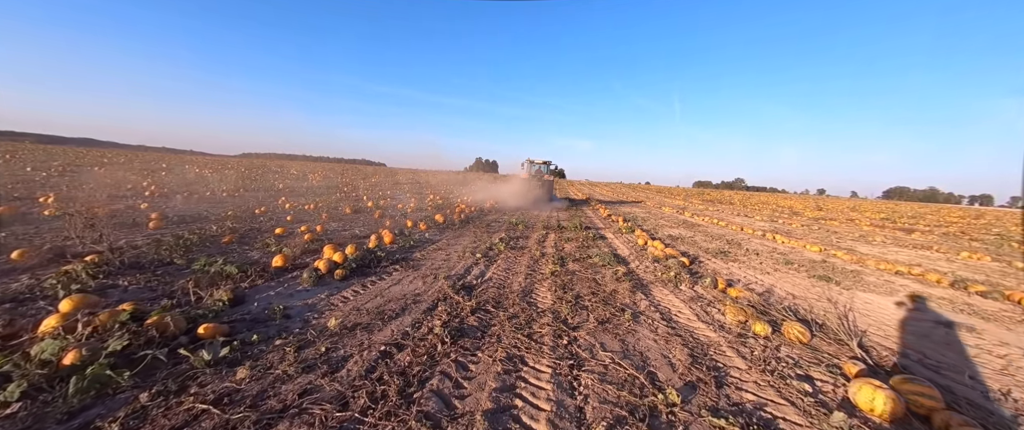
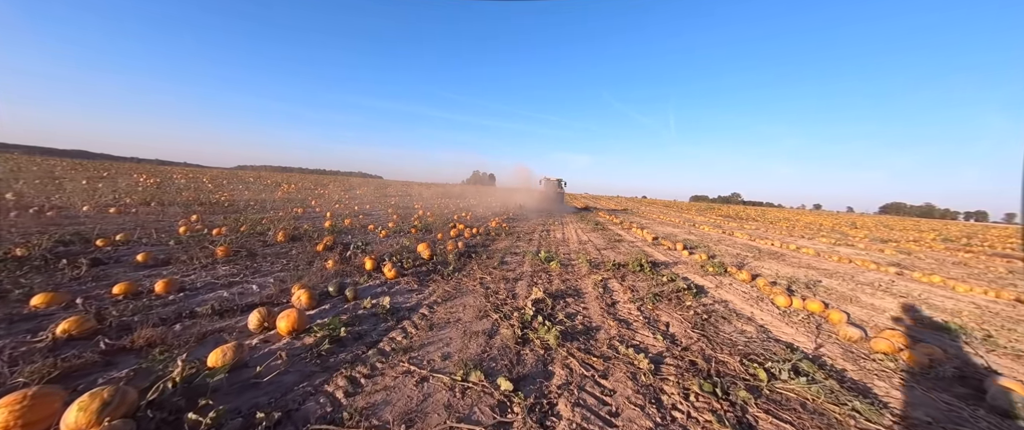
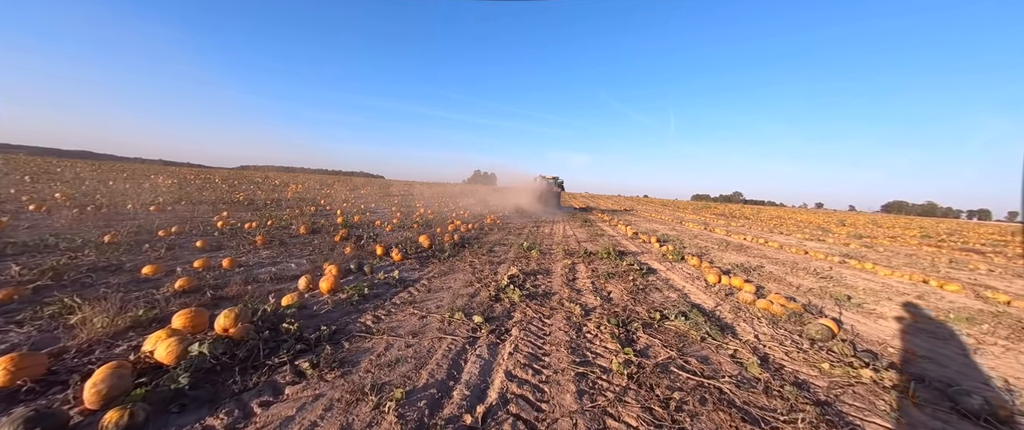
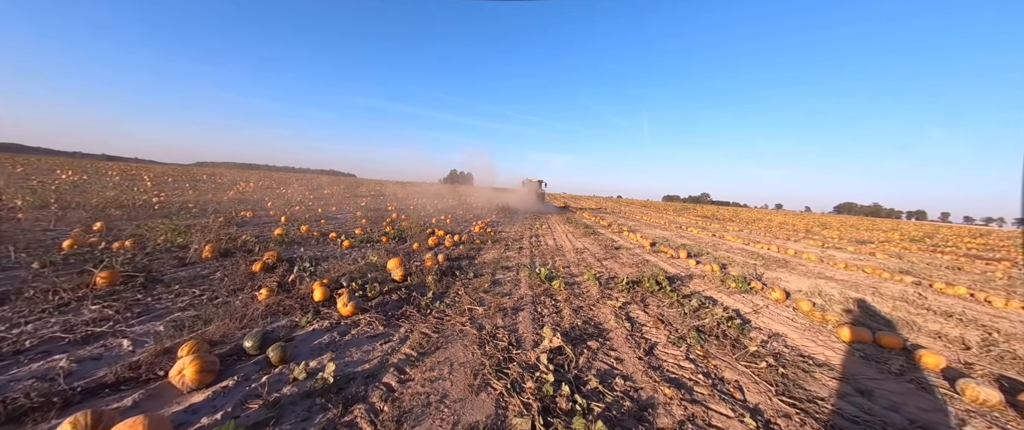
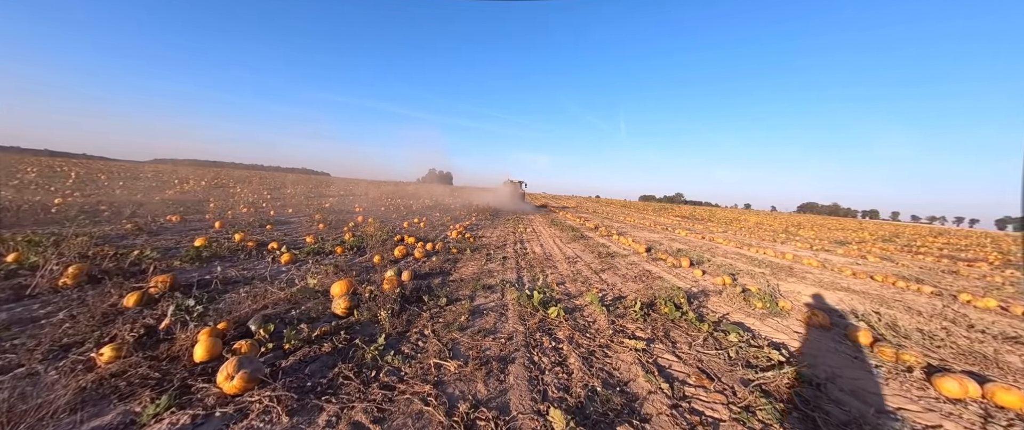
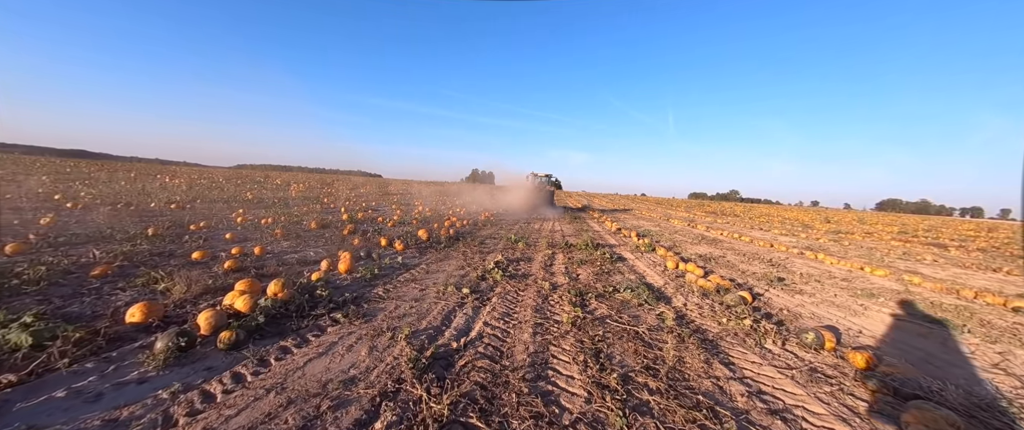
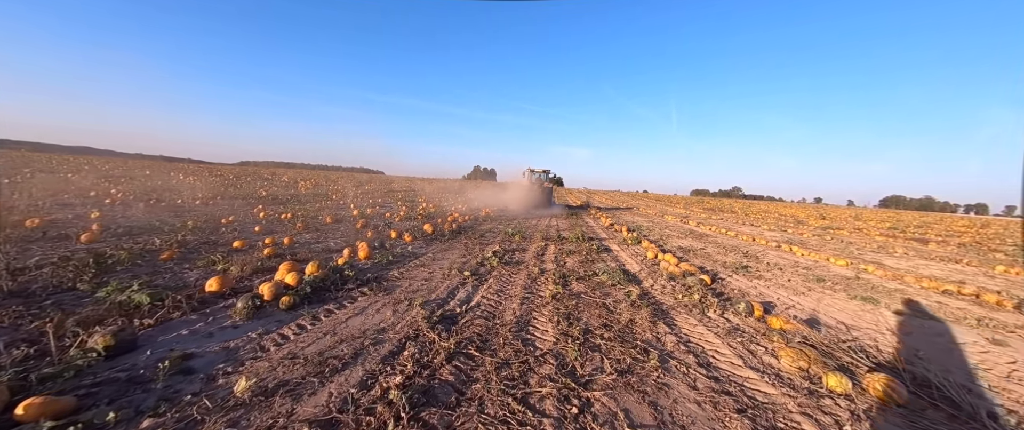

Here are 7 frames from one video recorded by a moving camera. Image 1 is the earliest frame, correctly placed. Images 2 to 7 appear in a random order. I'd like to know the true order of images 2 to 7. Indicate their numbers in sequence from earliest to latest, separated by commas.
7, 6, 3, 2, 4, 5
